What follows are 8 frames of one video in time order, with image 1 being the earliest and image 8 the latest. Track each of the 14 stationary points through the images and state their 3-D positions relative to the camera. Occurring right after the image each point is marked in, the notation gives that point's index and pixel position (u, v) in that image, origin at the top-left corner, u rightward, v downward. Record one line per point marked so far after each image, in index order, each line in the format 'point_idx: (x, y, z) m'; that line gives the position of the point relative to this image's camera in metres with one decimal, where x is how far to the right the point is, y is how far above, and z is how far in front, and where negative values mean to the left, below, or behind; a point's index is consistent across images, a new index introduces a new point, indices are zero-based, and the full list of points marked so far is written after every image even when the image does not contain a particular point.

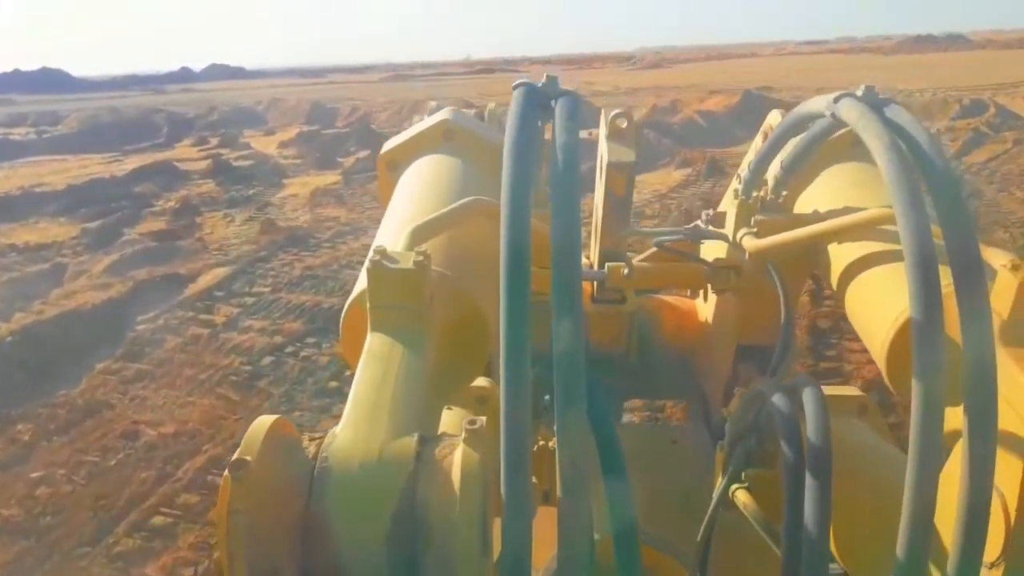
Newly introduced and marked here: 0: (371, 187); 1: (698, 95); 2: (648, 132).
0: (-1.7, +1.2, +12.0) m
1: (+3.4, +3.5, +18.2) m
2: (+1.7, +1.9, +12.5) m
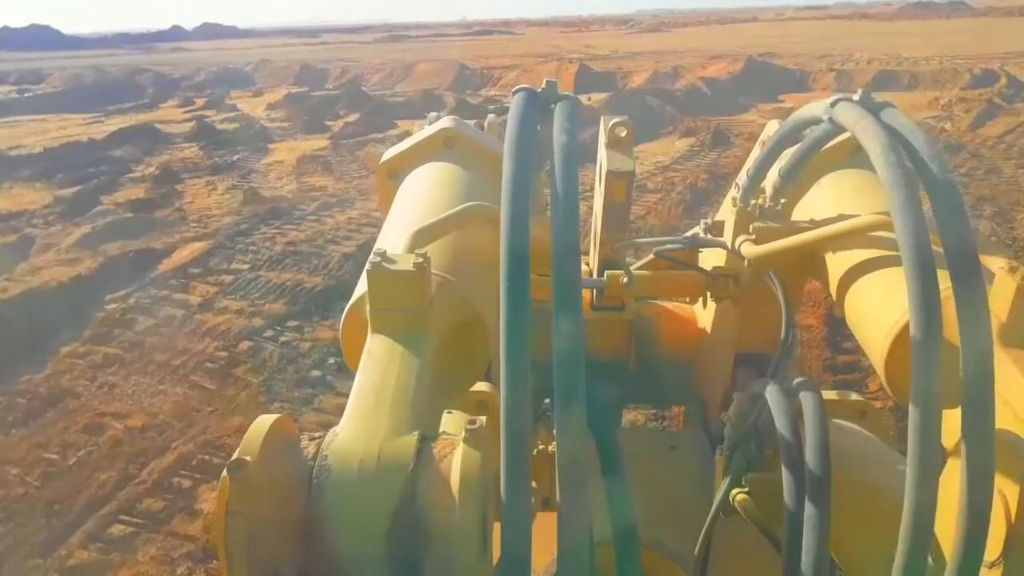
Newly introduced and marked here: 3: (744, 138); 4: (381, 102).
0: (-1.7, +1.5, +11.6) m
1: (+3.3, +4.0, +17.7) m
2: (+1.7, +2.3, +12.1) m
3: (+2.4, +1.6, +10.5) m
4: (-1.9, +2.7, +14.6) m
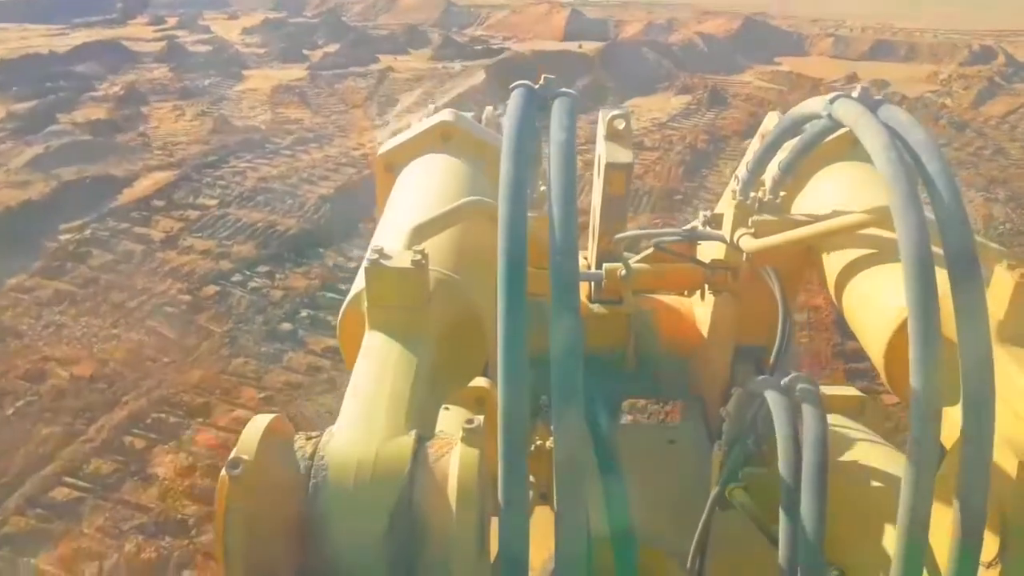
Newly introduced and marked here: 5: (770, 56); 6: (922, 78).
0: (-1.9, +2.2, +11.0) m
1: (+3.1, +4.7, +17.2) m
2: (+1.5, +2.7, +11.6) m
3: (+2.3, +1.9, +10.1) m
4: (-2.1, +3.5, +14.0) m
5: (+3.6, +3.3, +14.2) m
6: (+4.9, +2.5, +12.2) m
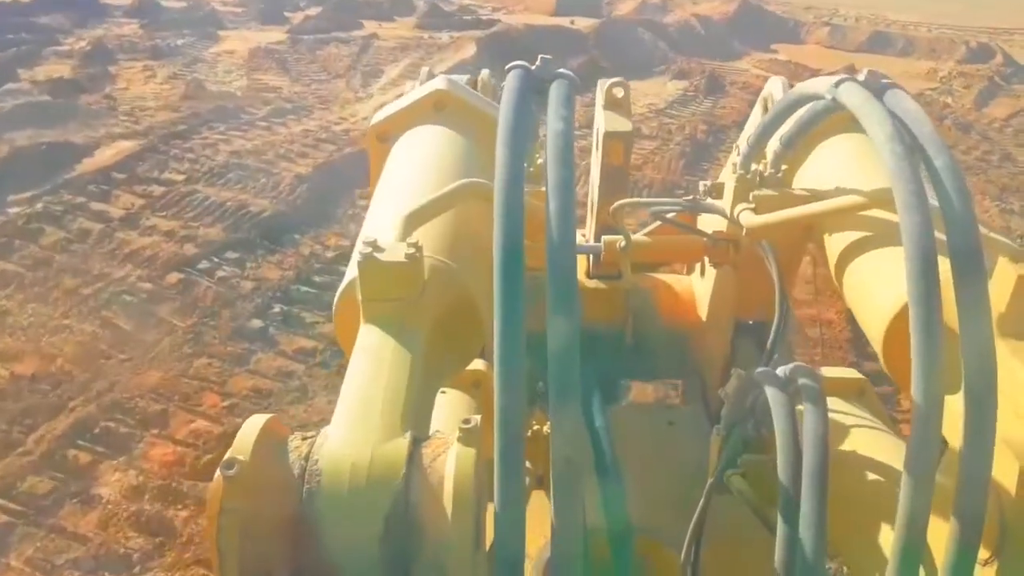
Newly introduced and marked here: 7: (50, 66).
0: (-2.0, +2.5, +10.6) m
1: (+2.9, +4.9, +16.8) m
2: (+1.4, +2.8, +11.2) m
3: (+2.2, +1.9, +9.7) m
4: (-2.2, +3.8, +13.4) m
5: (+3.5, +3.4, +13.9) m
6: (+4.8, +2.5, +11.9) m
7: (-4.3, +2.1, +9.4) m
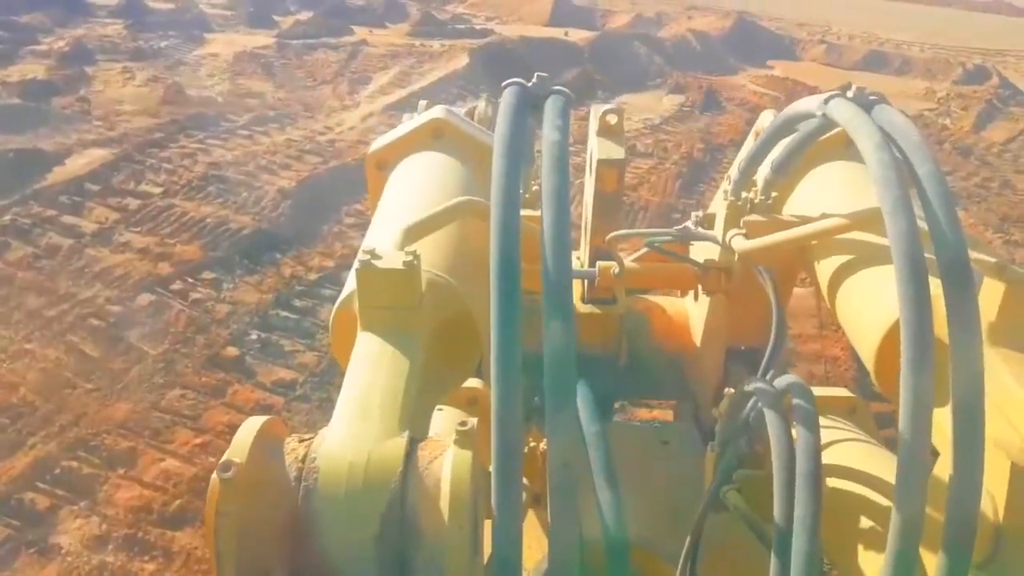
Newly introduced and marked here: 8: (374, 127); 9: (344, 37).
0: (-2.1, +2.3, +10.3) m
1: (+2.8, +4.6, +16.6) m
2: (+1.4, +2.6, +11.1) m
3: (+2.1, +1.7, +9.5) m
4: (-2.3, +3.7, +13.2) m
5: (+3.4, +3.1, +13.7) m
6: (+4.7, +2.2, +11.8) m
7: (-4.3, +2.0, +9.1) m
8: (-1.1, +1.4, +8.3) m
9: (-2.0, +2.9, +11.8) m
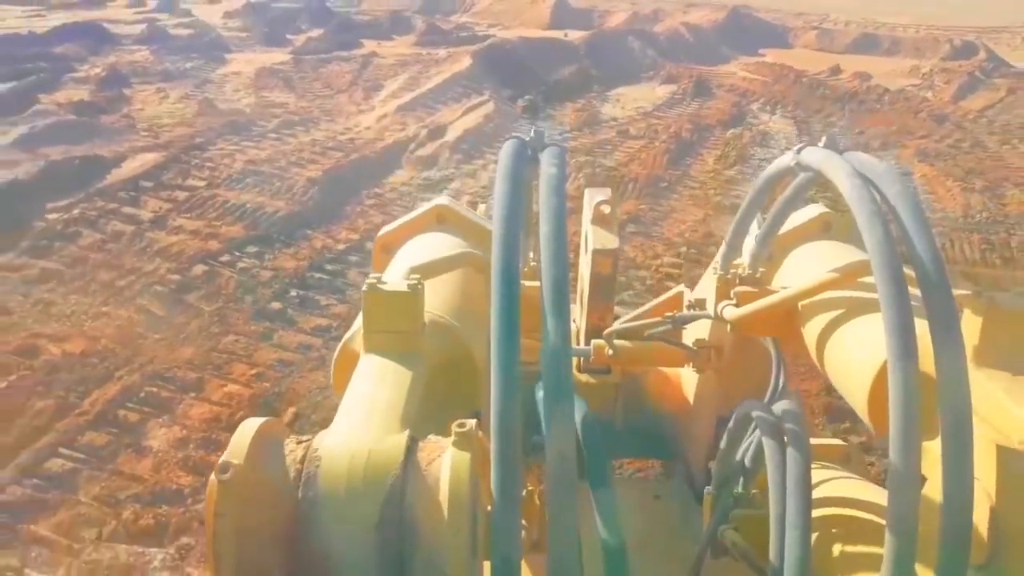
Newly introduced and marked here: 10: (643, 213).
0: (-2.1, +2.4, +11.0) m
1: (+2.8, +4.8, +17.3) m
2: (+1.4, +2.8, +11.7) m
3: (+2.1, +2.0, +10.1) m
4: (-2.3, +3.7, +13.9) m
5: (+3.4, +3.4, +14.3) m
6: (+4.8, +2.6, +12.4) m
7: (-4.3, +1.9, +9.9) m
8: (-1.1, +1.5, +9.0) m
9: (-1.9, +2.9, +12.5) m
10: (+0.8, +0.4, +6.0) m
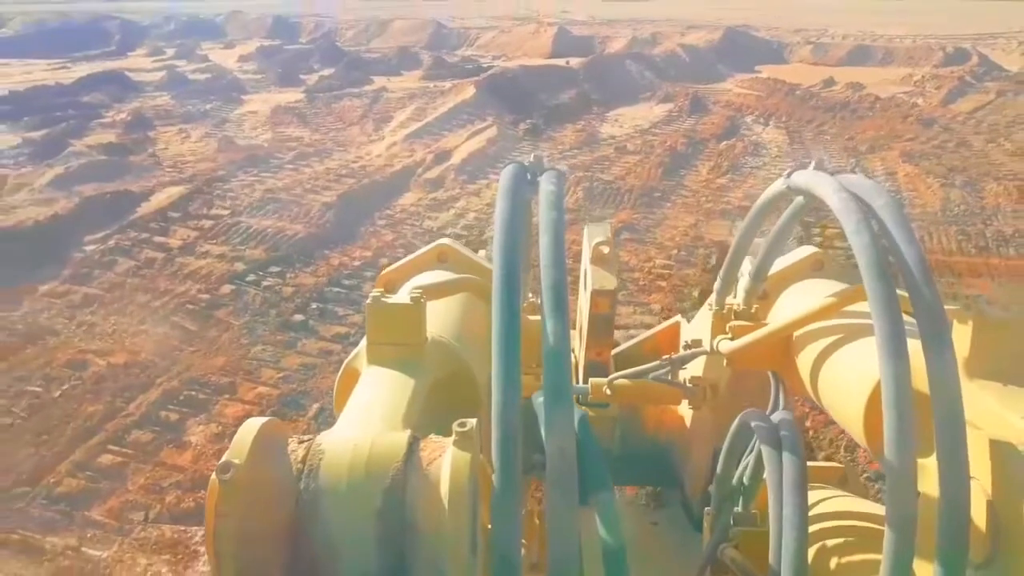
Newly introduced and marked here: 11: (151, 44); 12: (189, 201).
0: (-2.0, +2.1, +11.5) m
1: (+2.9, +4.6, +17.7) m
2: (+1.4, +2.7, +12.1) m
3: (+2.2, +1.9, +10.5) m
4: (-2.2, +3.3, +14.5) m
5: (+3.5, +3.3, +14.7) m
6: (+4.8, +2.6, +12.7) m
7: (-4.3, +1.6, +10.4) m
8: (-1.1, +1.3, +9.4) m
9: (-1.9, +2.6, +13.0) m
10: (+0.8, +0.4, +6.4) m
11: (-5.7, +3.8, +15.9) m
12: (-2.8, +0.7, +8.4) m
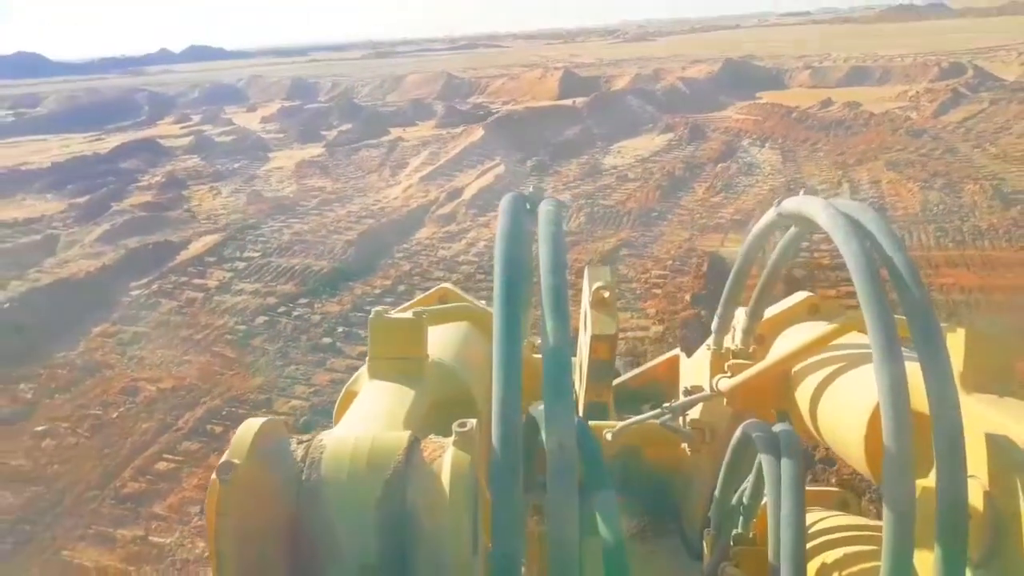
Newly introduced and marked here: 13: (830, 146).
0: (-1.9, +1.6, +12.2) m
1: (+3.0, +4.1, +18.3) m
2: (+1.5, +2.4, +12.7) m
3: (+2.3, +1.7, +11.0) m
4: (-2.1, +2.6, +15.2) m
5: (+3.6, +2.9, +15.3) m
6: (+4.9, +2.5, +13.2) m
7: (-4.1, +1.0, +11.1) m
8: (-1.0, +0.9, +10.0) m
9: (-1.8, +2.0, +13.6) m
10: (+0.8, +0.3, +6.9) m
11: (-5.5, +2.9, +16.7) m
12: (-2.6, +0.3, +9.0) m
13: (+3.1, +1.4, +9.7) m
